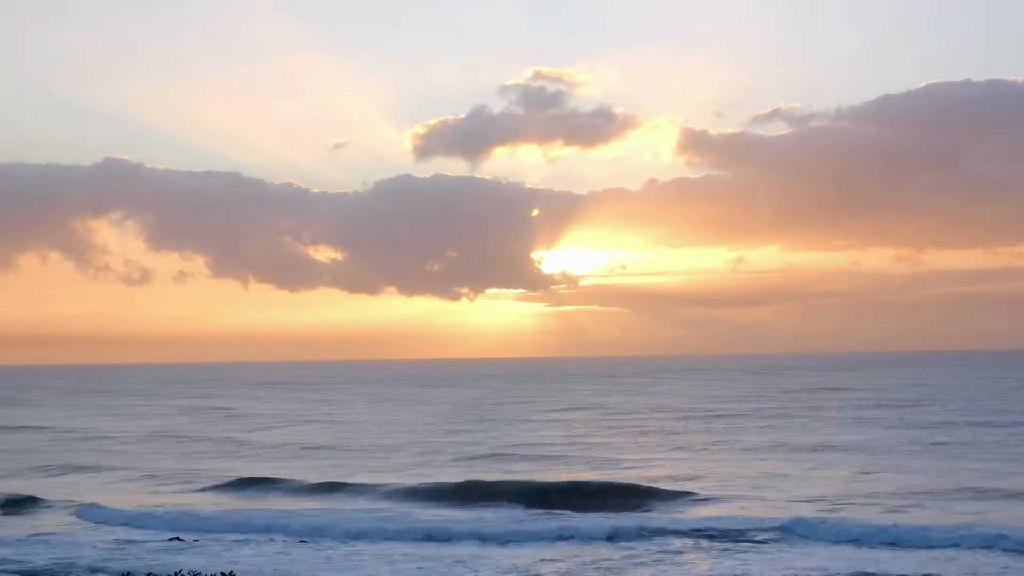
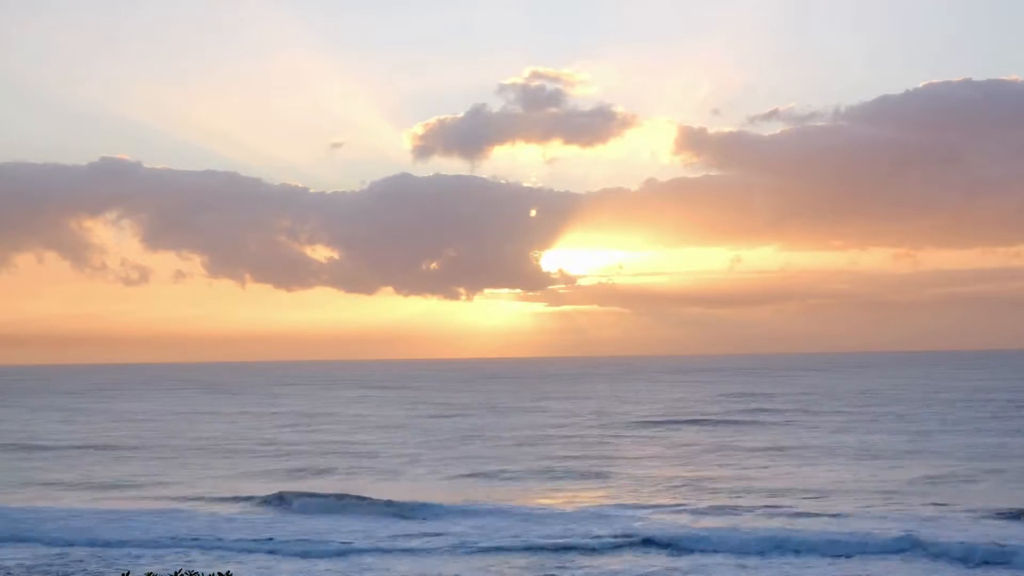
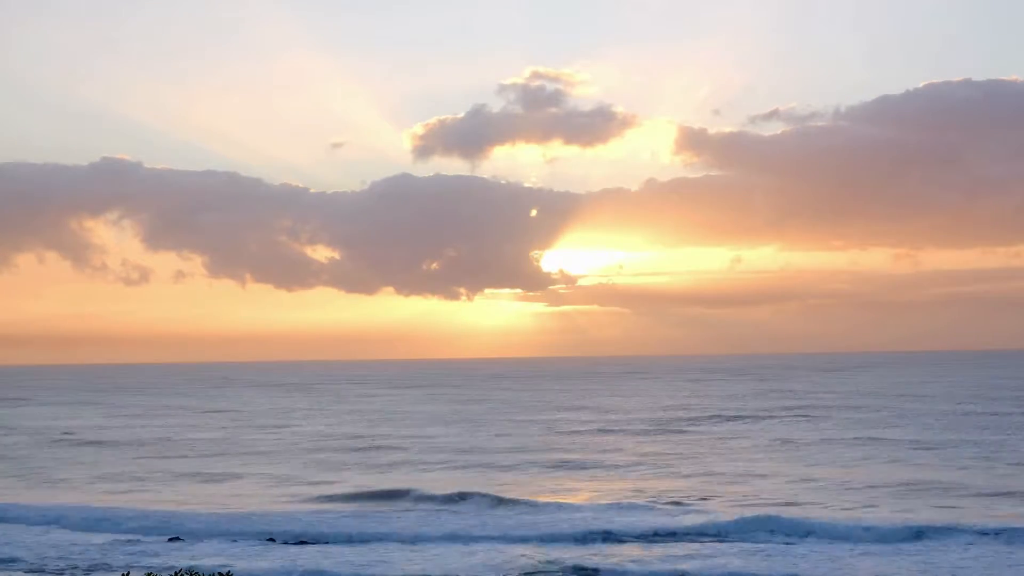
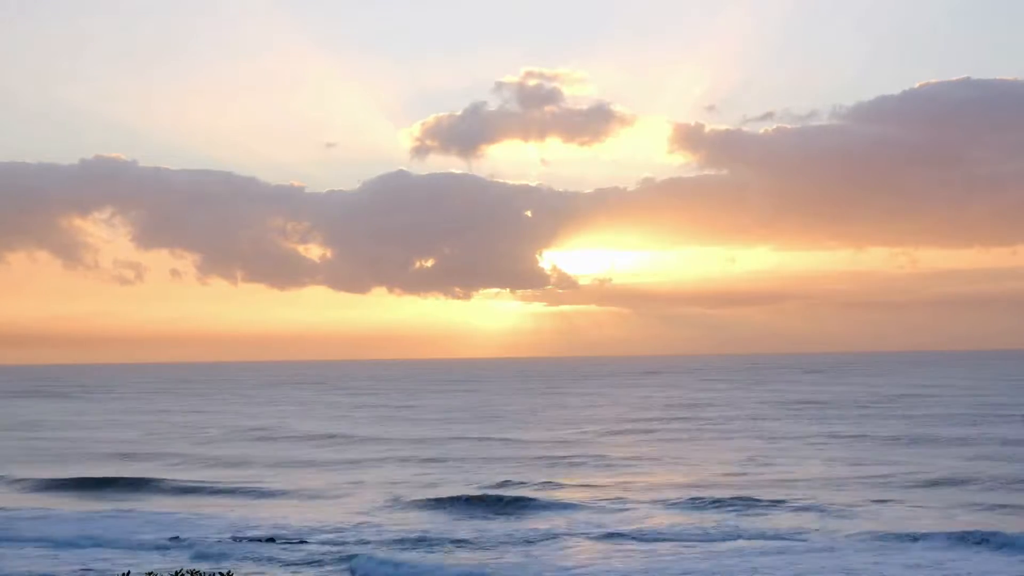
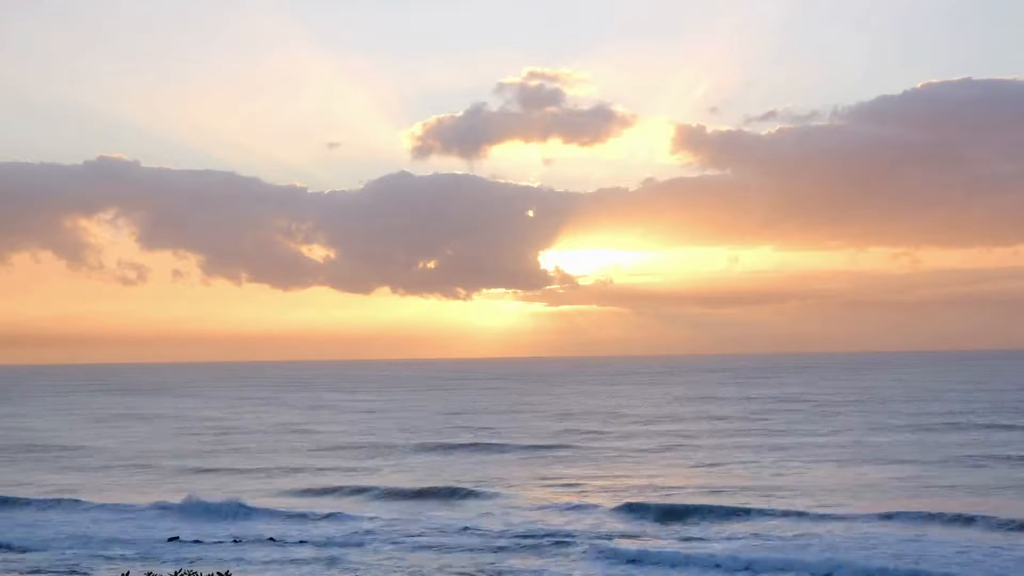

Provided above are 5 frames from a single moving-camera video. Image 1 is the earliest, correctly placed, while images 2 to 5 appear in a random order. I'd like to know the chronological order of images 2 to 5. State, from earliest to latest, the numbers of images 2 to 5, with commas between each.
3, 2, 5, 4
